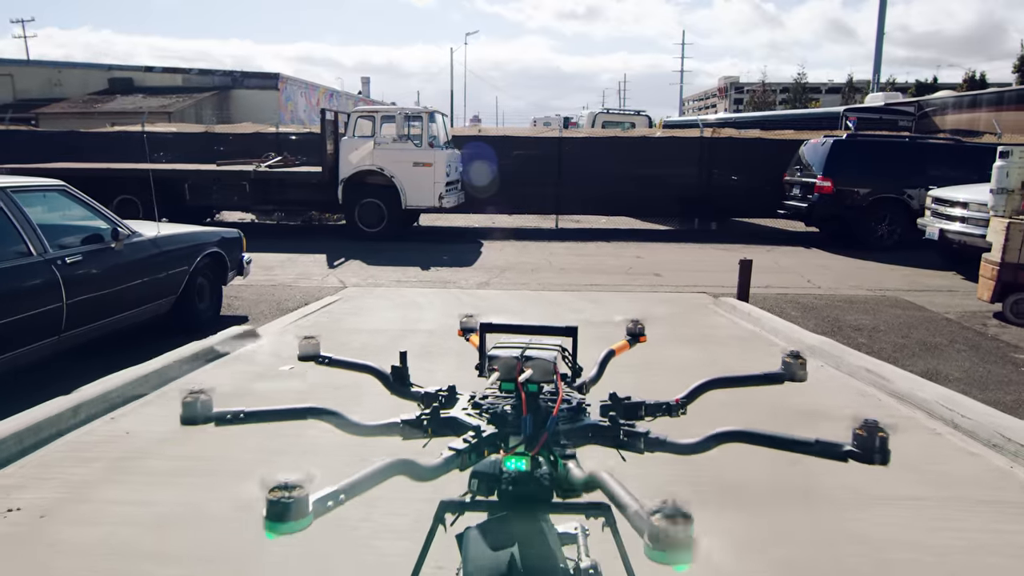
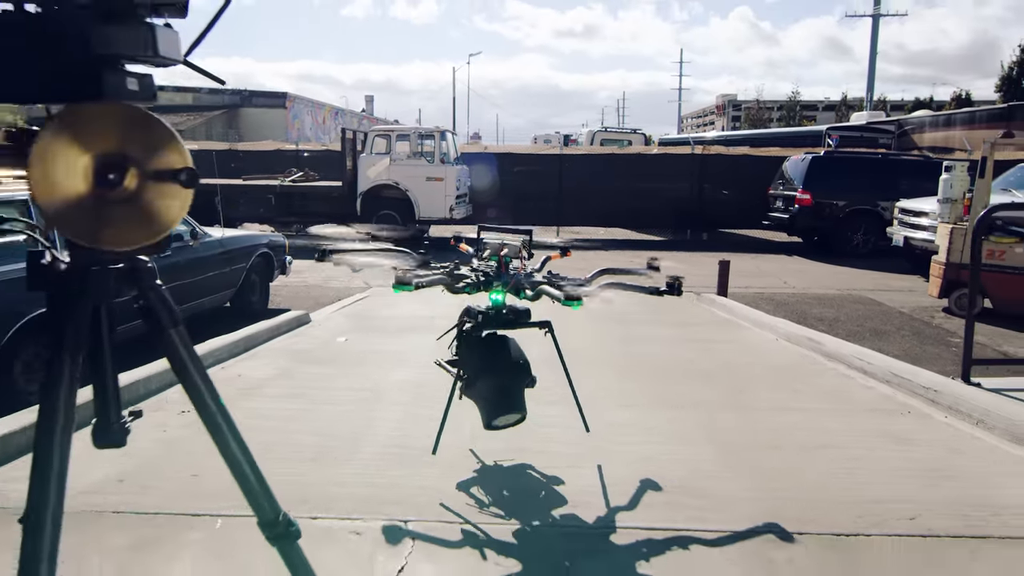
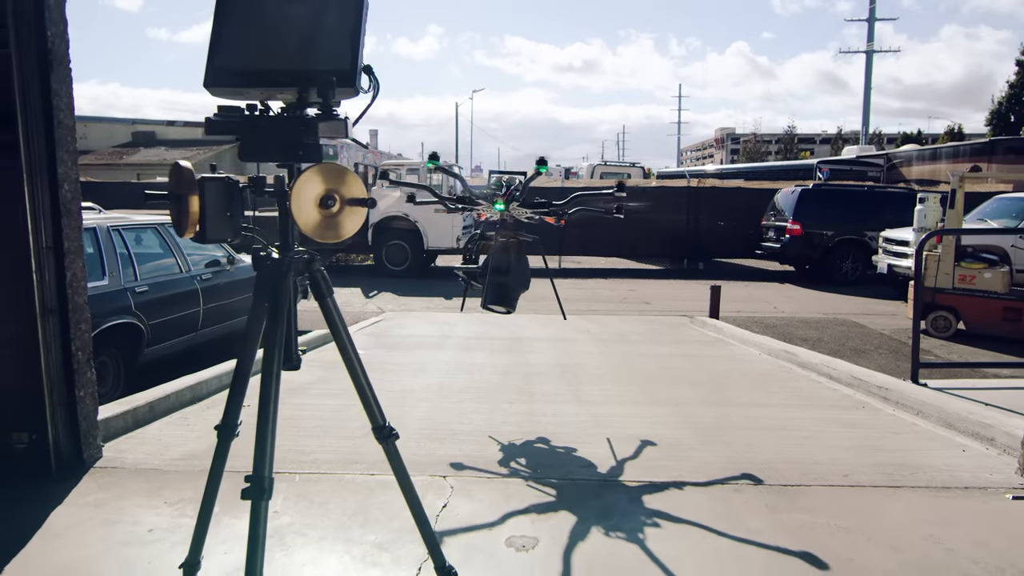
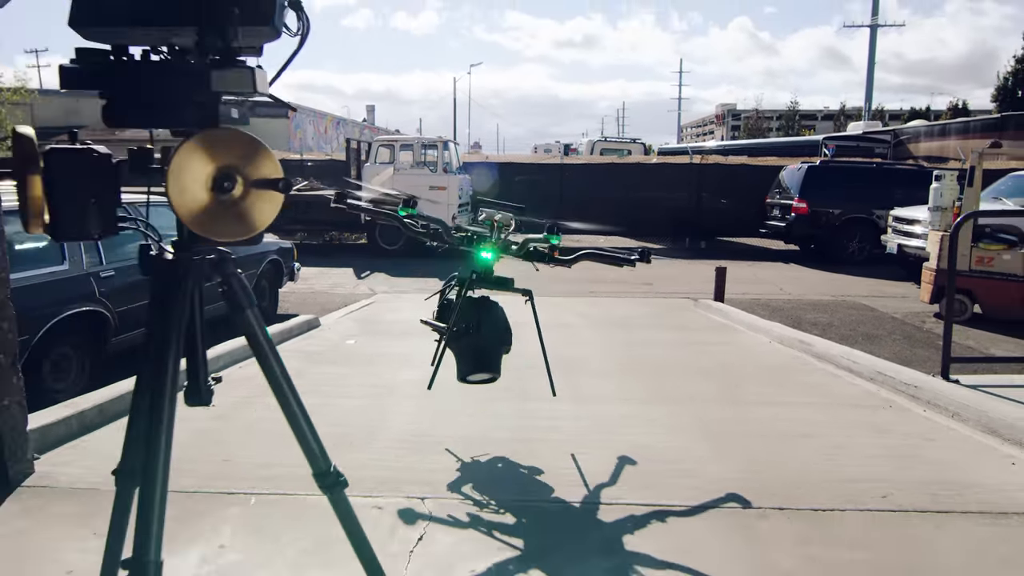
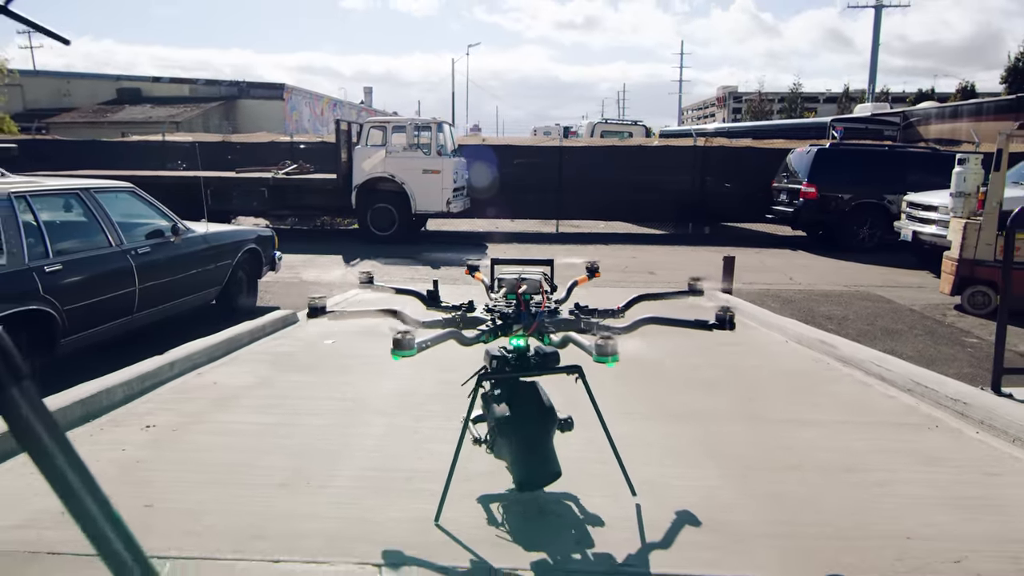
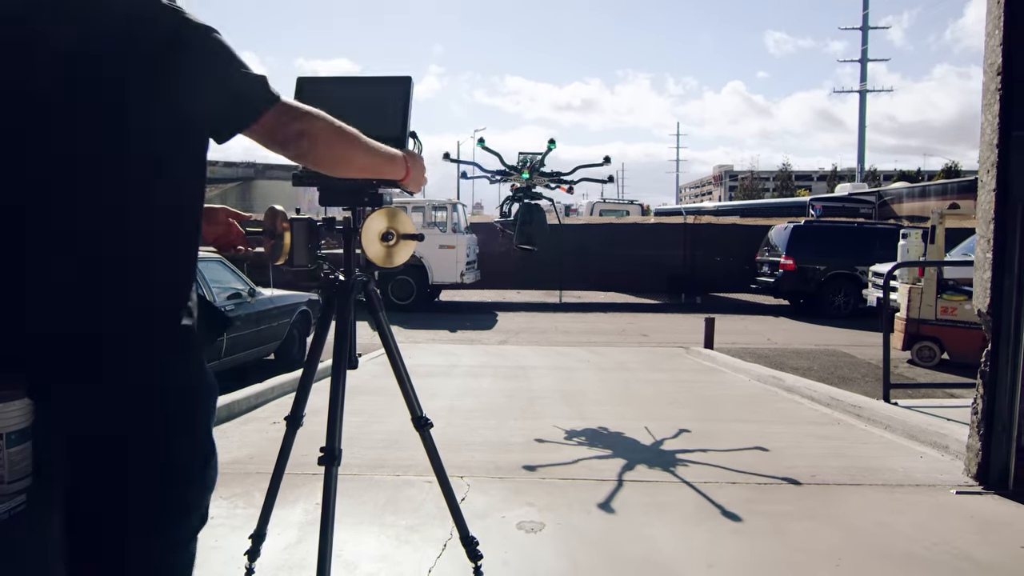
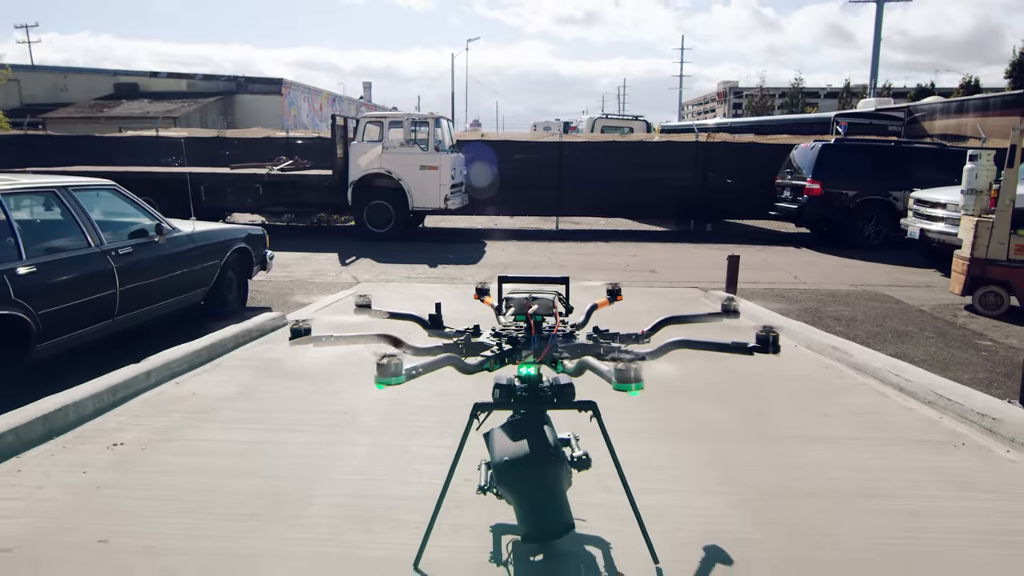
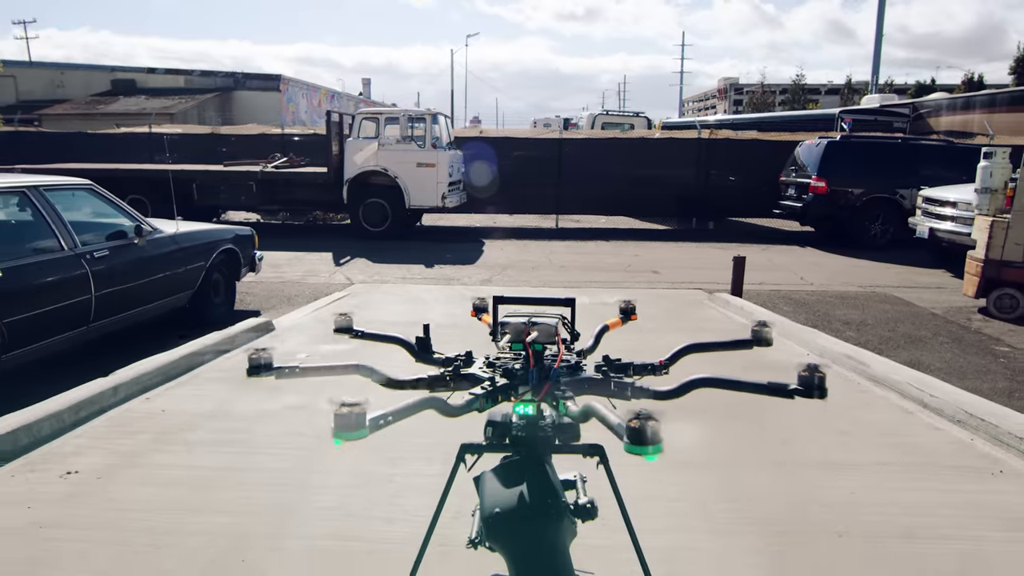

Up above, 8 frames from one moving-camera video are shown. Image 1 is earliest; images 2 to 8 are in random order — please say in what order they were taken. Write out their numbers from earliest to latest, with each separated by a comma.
8, 7, 5, 2, 4, 3, 6
